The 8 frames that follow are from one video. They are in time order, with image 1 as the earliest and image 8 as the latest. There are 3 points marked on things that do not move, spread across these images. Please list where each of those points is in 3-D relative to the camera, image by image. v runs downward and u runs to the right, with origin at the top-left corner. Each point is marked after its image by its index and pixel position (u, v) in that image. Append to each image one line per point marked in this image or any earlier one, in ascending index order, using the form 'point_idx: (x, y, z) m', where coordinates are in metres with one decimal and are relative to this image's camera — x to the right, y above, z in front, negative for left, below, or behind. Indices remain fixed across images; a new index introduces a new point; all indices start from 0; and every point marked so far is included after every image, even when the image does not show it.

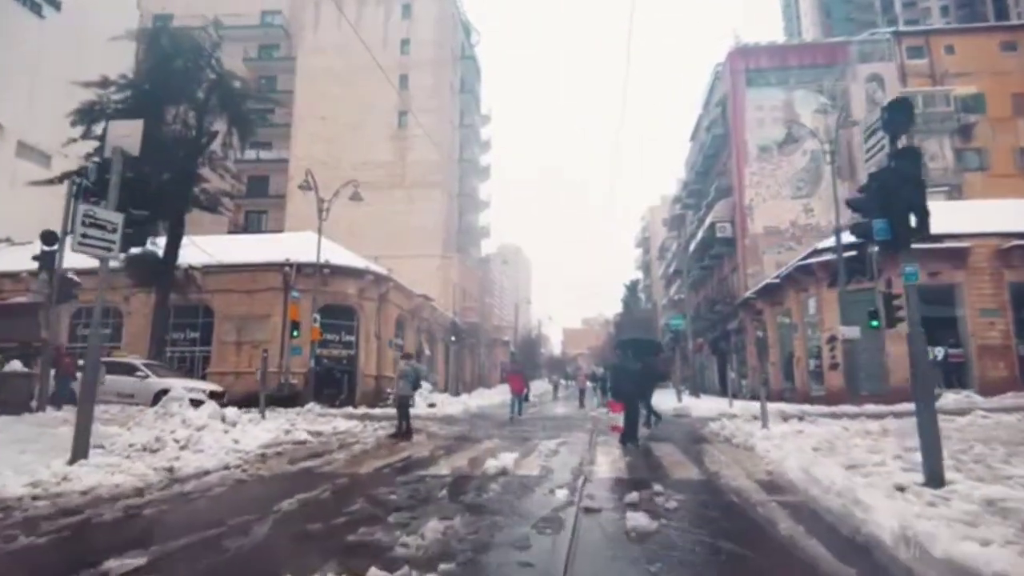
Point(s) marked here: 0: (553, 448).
0: (+0.7, -2.6, +10.6) m
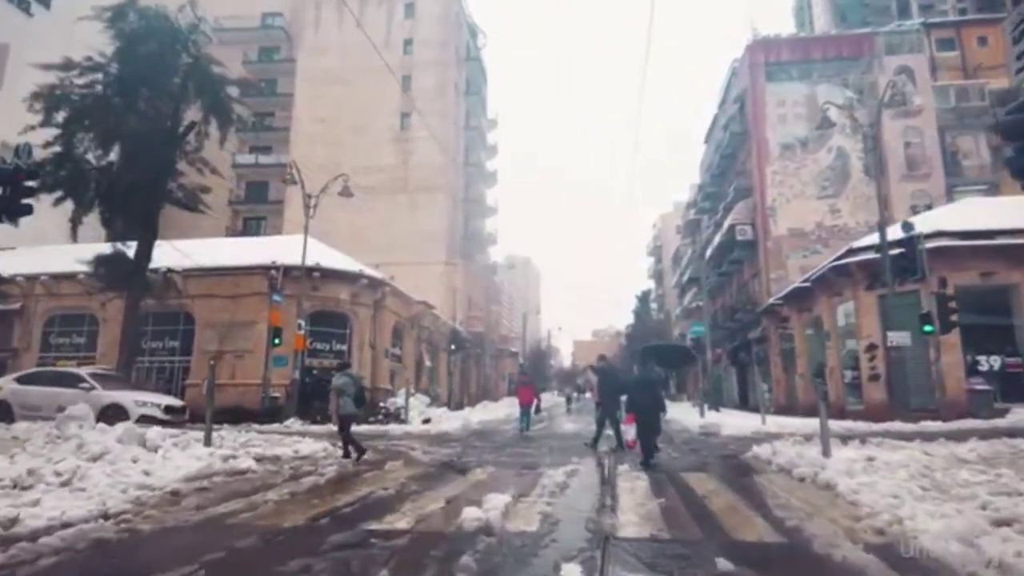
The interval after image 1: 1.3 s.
0: (+0.7, -2.5, +8.2) m
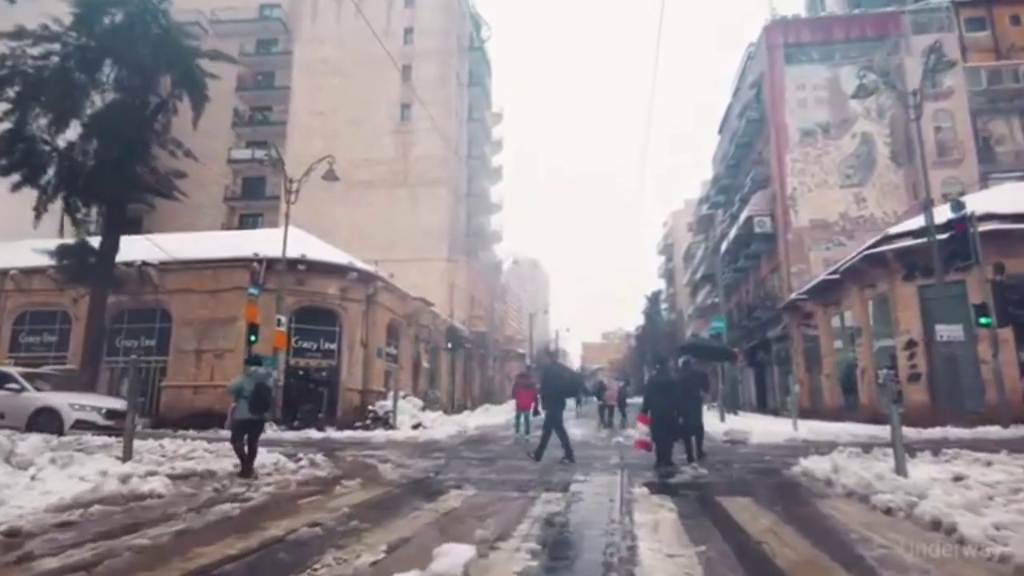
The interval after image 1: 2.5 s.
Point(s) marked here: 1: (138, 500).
0: (+0.5, -2.1, +6.1) m
1: (-3.8, -2.2, +6.5) m
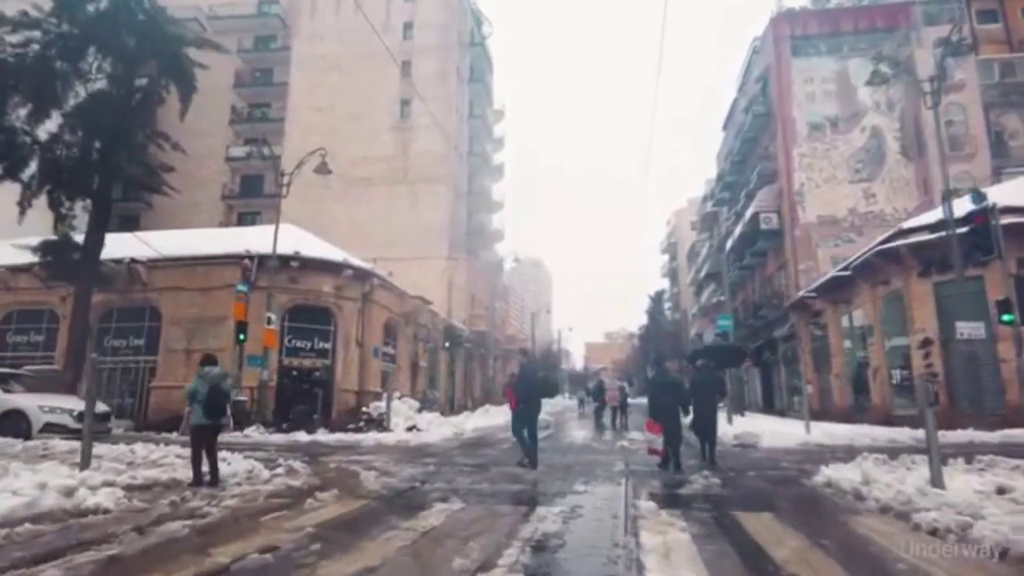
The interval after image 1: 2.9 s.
0: (+0.4, -2.0, +5.4) m
1: (-3.9, -2.1, +5.8) m
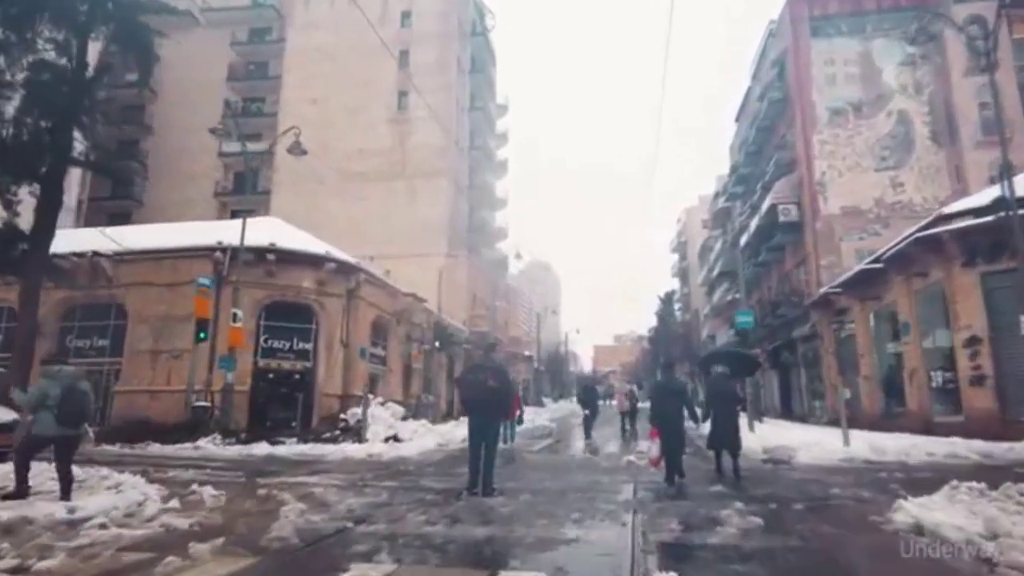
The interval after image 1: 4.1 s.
0: (0.0, -1.7, +3.3) m
1: (-4.2, -1.8, +3.7) m
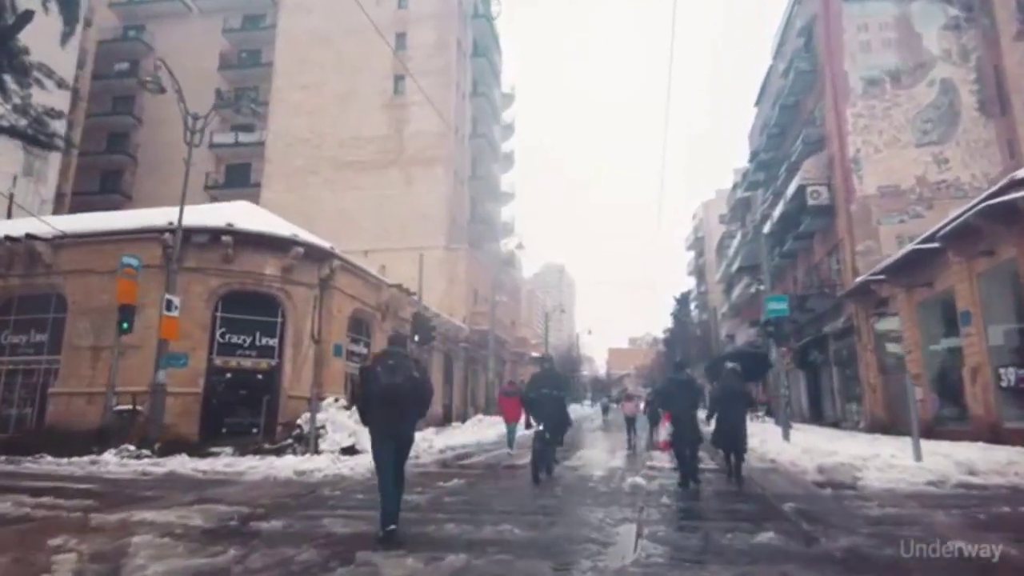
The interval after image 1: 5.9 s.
0: (-0.6, -1.2, +0.4) m
1: (-4.9, -1.3, +0.9) m
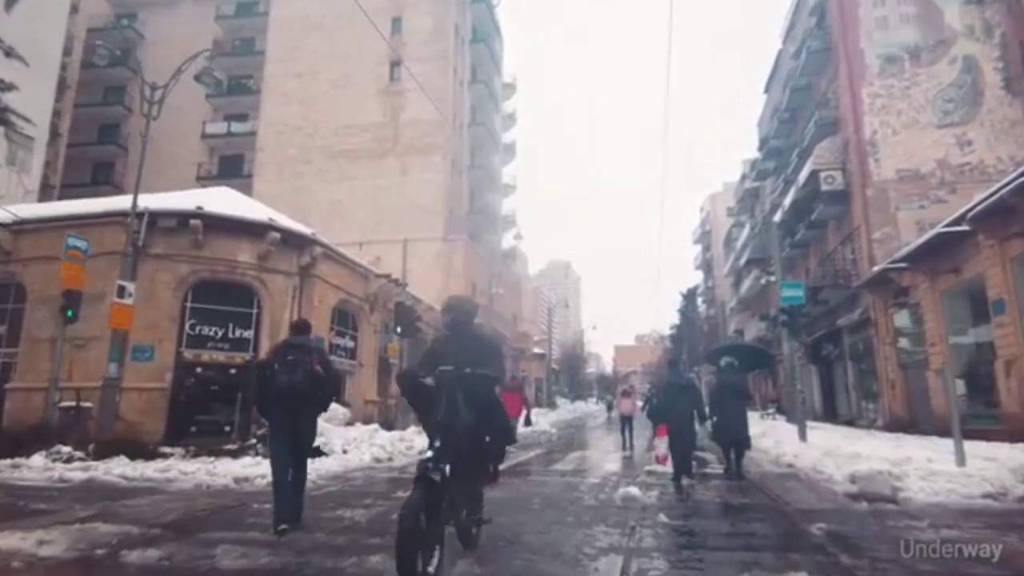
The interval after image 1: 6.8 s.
0: (-1.1, -0.9, -1.0) m
1: (-5.3, -1.0, -0.4) m
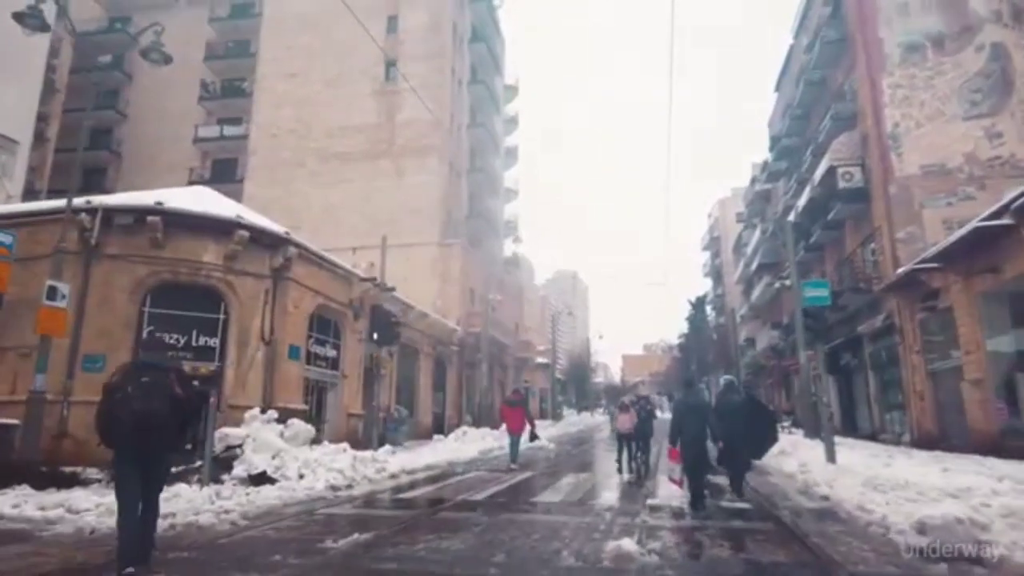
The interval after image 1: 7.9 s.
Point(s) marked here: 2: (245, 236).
0: (-1.5, -0.7, -2.7) m
1: (-5.8, -0.8, -2.1) m
2: (-7.0, +1.4, +17.0) m
